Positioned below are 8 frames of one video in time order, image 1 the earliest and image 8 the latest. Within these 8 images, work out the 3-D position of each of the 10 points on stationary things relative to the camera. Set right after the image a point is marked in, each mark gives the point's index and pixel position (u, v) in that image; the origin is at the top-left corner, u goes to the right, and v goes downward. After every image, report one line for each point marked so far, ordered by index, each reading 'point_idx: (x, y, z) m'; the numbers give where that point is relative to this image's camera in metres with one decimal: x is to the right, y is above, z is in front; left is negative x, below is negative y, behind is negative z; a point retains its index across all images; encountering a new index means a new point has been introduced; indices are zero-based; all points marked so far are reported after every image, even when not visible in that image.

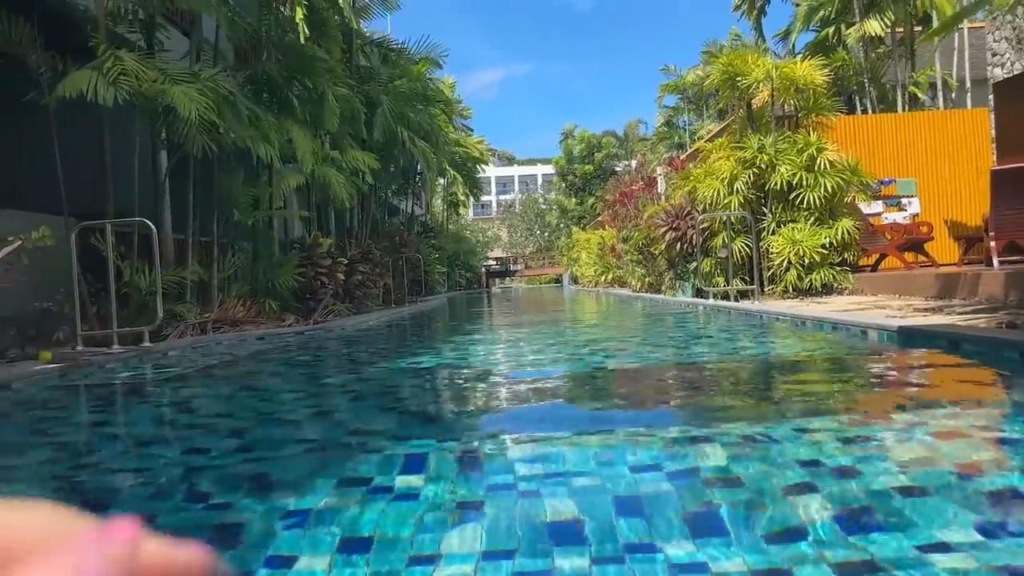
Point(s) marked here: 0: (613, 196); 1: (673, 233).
0: (+2.3, +2.1, +18.2) m
1: (+2.2, +0.8, +10.6) m
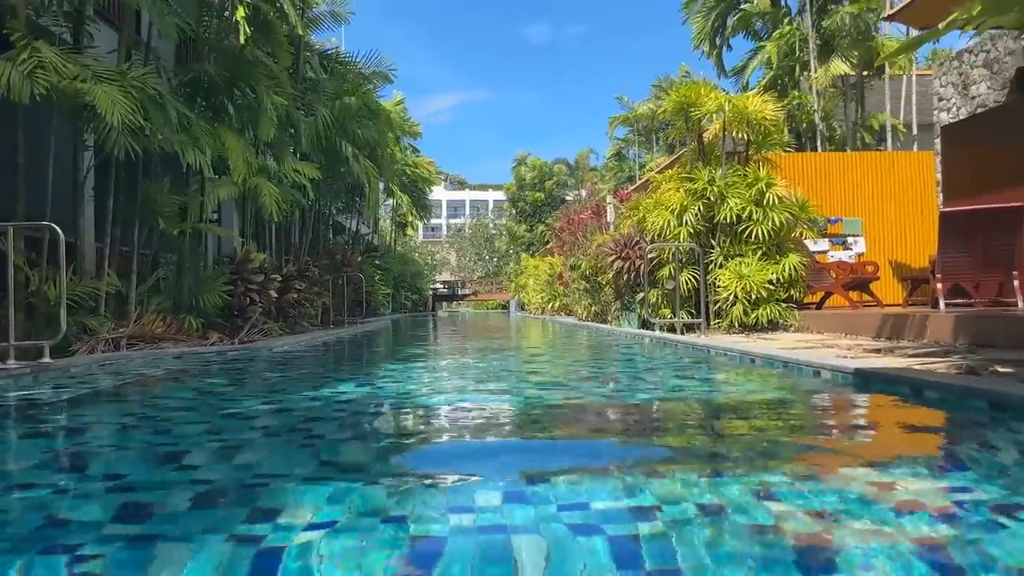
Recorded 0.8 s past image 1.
0: (+1.1, +1.5, +18.0) m
1: (+1.4, +0.3, +10.4) m
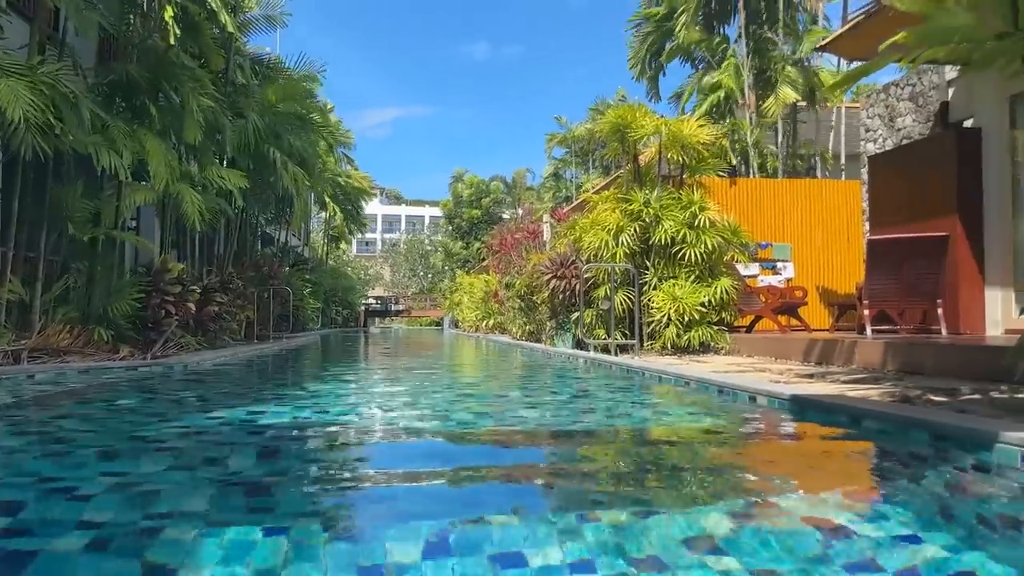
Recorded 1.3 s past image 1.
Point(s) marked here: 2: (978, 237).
0: (-0.3, +1.1, +17.9) m
1: (+0.6, +0.1, +10.3) m
2: (+4.6, +0.5, +7.8) m
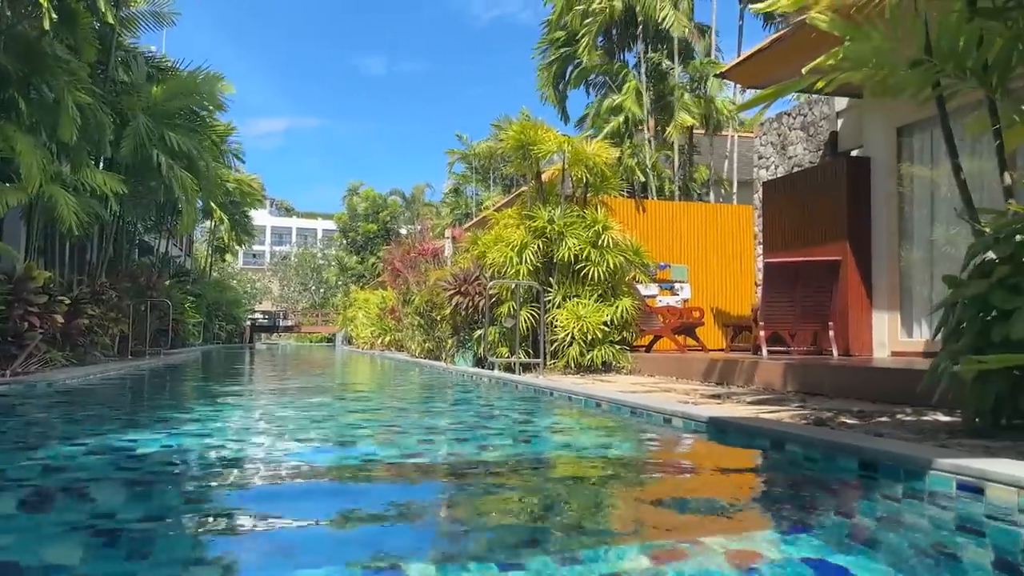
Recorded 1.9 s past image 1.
0: (-2.6, +0.7, +17.5) m
1: (-0.7, -0.1, +10.1) m
2: (+3.7, +0.3, +8.2) m
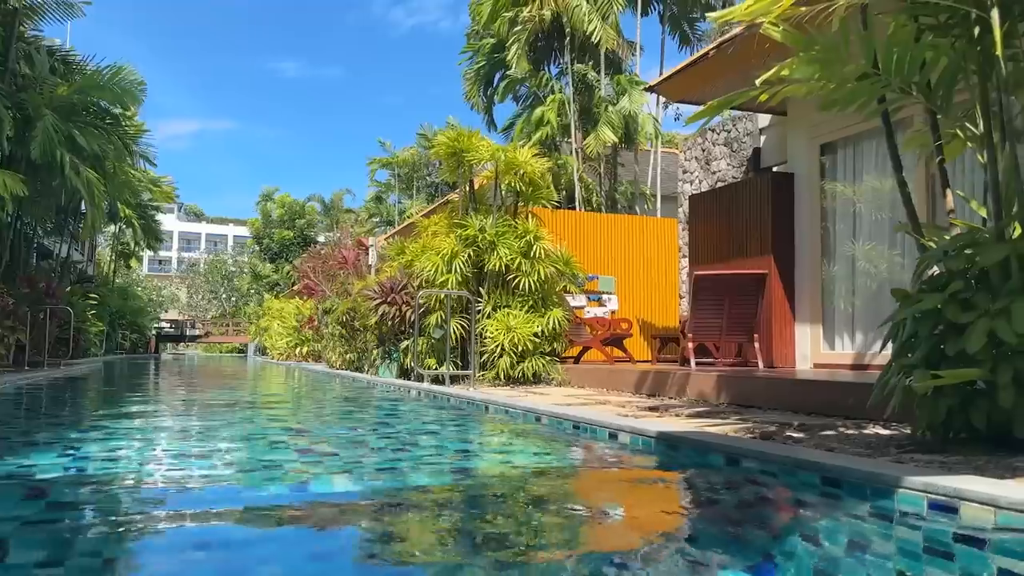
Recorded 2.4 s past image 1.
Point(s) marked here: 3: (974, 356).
0: (-4.2, +0.5, +17.0) m
1: (-1.6, -0.2, +9.8) m
2: (+2.9, +0.1, +8.4) m
3: (+1.6, -0.2, +2.7) m
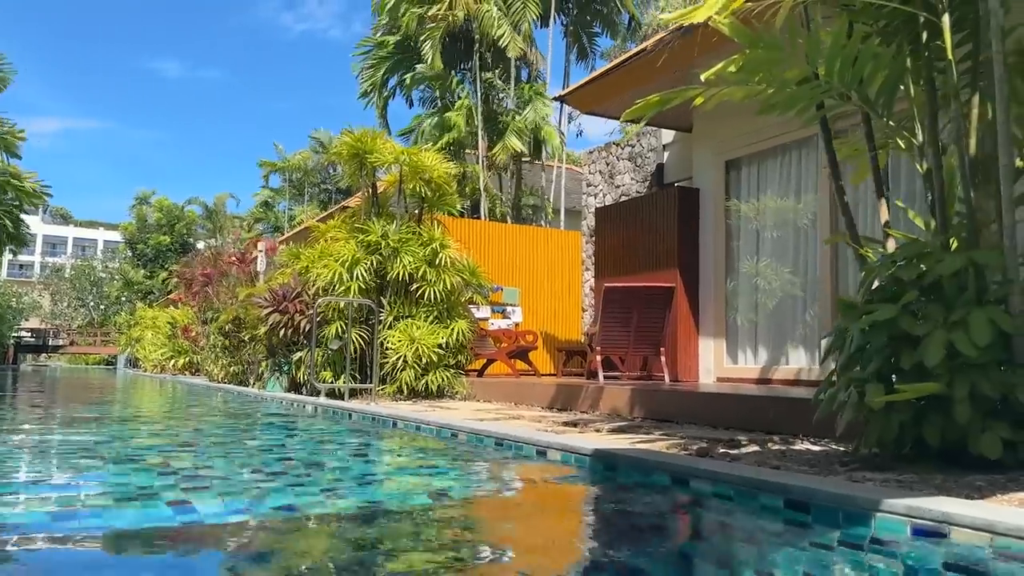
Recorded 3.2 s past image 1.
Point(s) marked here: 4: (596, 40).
0: (-6.4, +0.4, +15.9) m
1: (-2.8, -0.3, +9.2) m
2: (+1.9, 0.0, +8.4) m
3: (+1.4, -0.3, +2.6) m
4: (+1.7, +4.9, +15.5) m
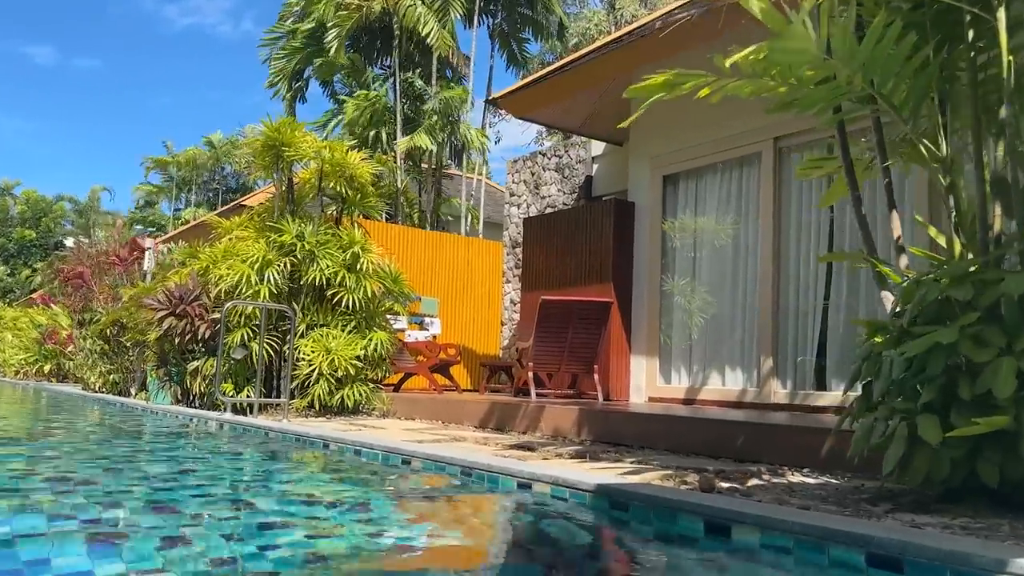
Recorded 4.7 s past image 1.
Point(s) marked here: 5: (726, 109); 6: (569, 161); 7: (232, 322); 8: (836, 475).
0: (-8.1, +0.4, +14.5) m
1: (-3.6, -0.3, +8.3) m
2: (+1.2, -0.2, +8.1) m
3: (+1.4, -0.3, +2.3) m
4: (+0.2, +4.6, +15.2) m
5: (+2.0, +1.7, +7.3) m
6: (+0.8, +1.7, +10.3) m
7: (-2.8, -0.3, +7.9) m
8: (+1.6, -0.9, +3.8) m
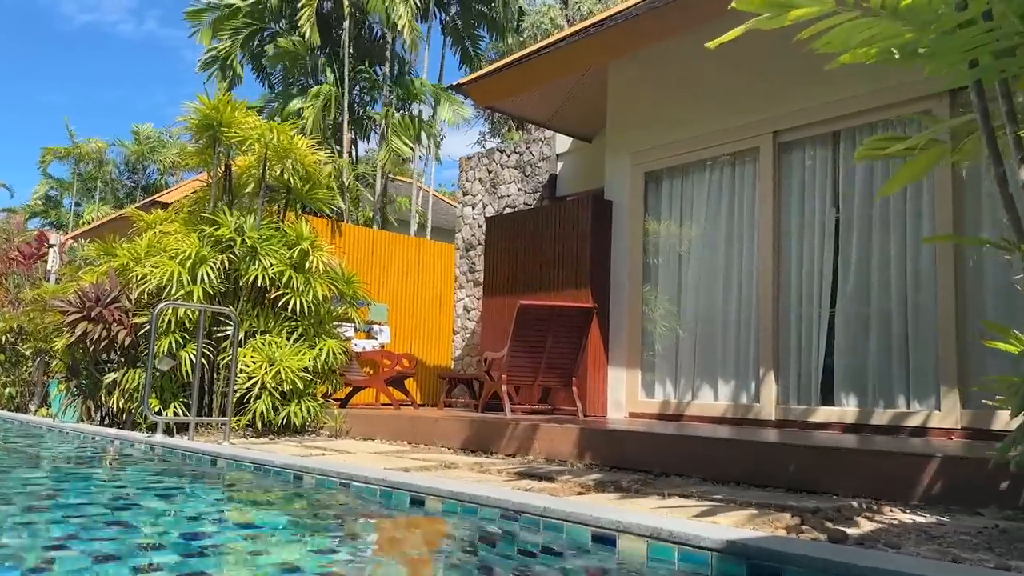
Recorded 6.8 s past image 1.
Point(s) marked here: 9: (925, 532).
0: (-9.0, +0.4, +12.8) m
1: (-3.9, -0.3, +7.1) m
2: (+0.9, -0.3, +7.5) m
3: (+1.7, -0.3, +1.7) m
4: (-0.8, +4.5, +14.5) m
5: (+1.8, +1.6, +6.7) m
6: (+0.2, +1.6, +9.6) m
7: (-3.1, -0.3, +6.8) m
8: (+1.7, -0.9, +3.2) m
9: (+1.3, -0.8, +2.5) m
